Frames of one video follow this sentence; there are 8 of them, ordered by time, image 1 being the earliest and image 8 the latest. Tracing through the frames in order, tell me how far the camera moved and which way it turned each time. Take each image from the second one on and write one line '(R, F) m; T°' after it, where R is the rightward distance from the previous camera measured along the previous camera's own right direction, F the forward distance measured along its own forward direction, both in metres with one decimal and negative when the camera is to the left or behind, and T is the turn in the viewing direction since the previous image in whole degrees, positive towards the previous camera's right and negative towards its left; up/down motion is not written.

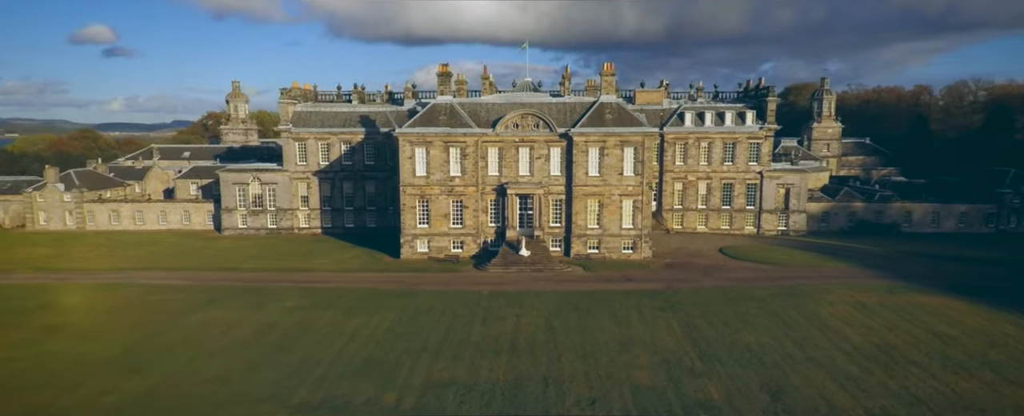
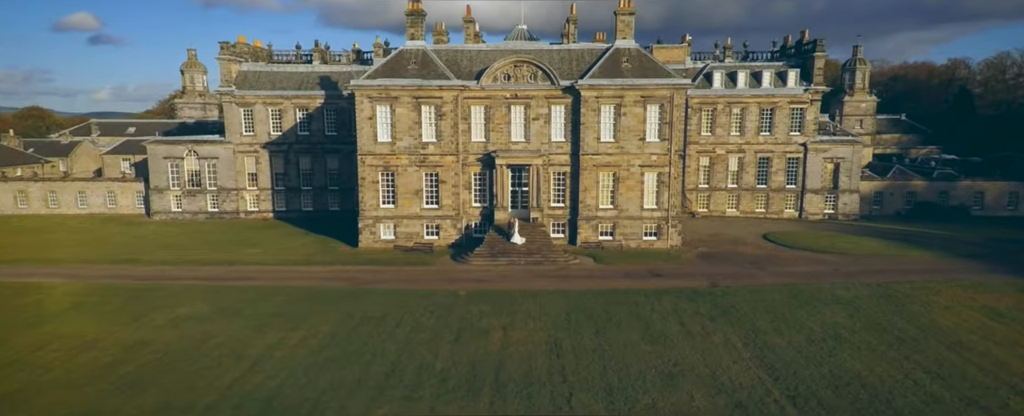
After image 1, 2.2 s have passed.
(+0.4, +9.6) m; 0°
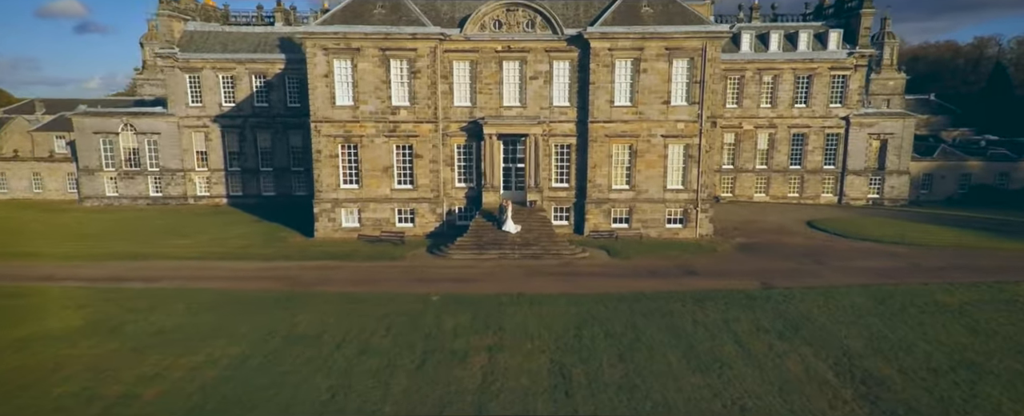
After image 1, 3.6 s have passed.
(+0.2, +6.5) m; 0°
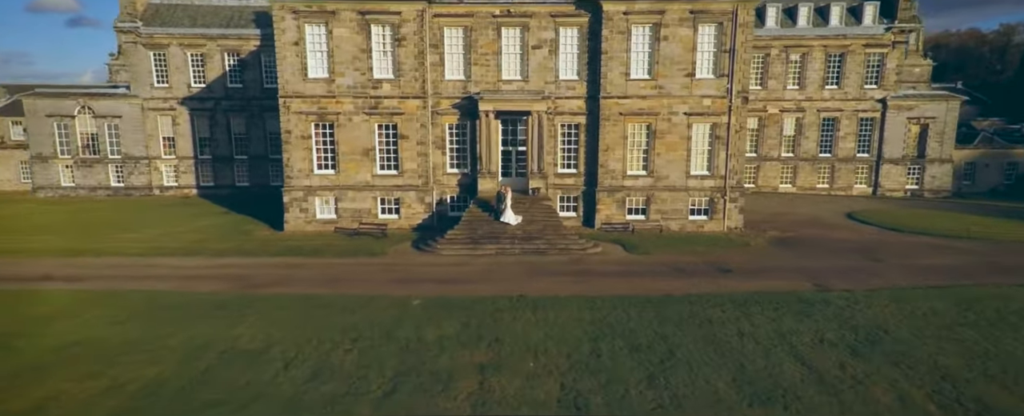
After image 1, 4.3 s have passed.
(+0.1, +3.6) m; 0°
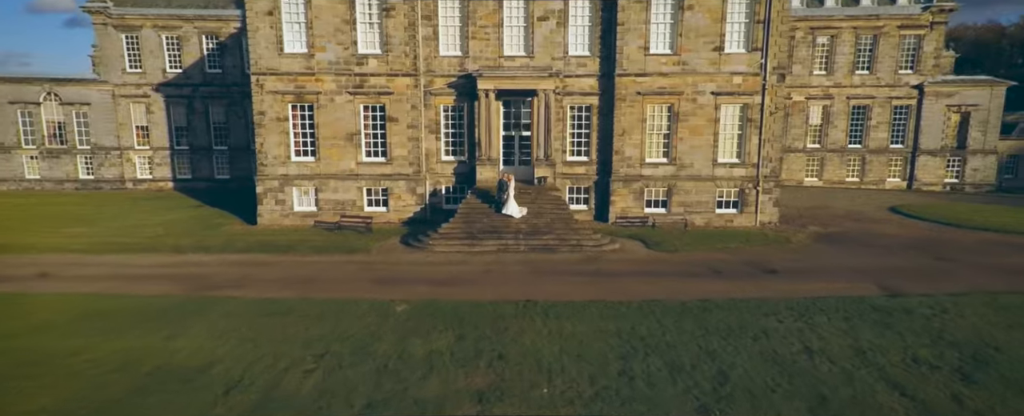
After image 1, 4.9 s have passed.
(0.0, +2.8) m; 0°
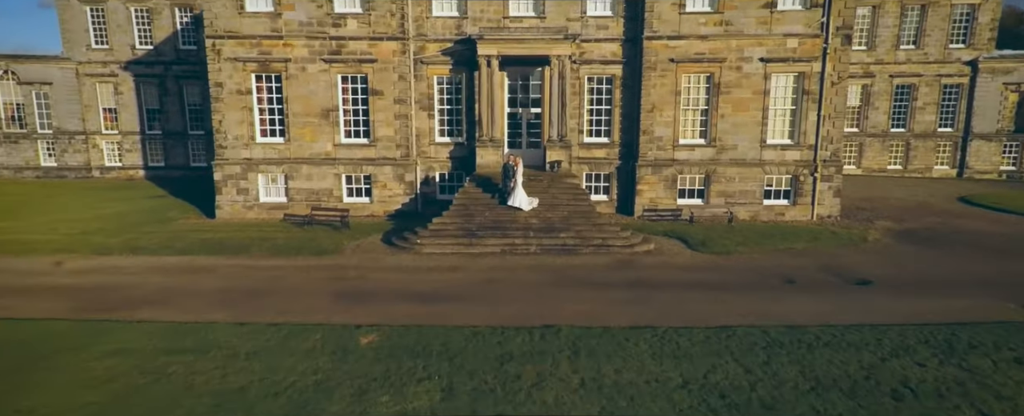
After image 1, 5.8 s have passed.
(-0.1, +3.4) m; 0°
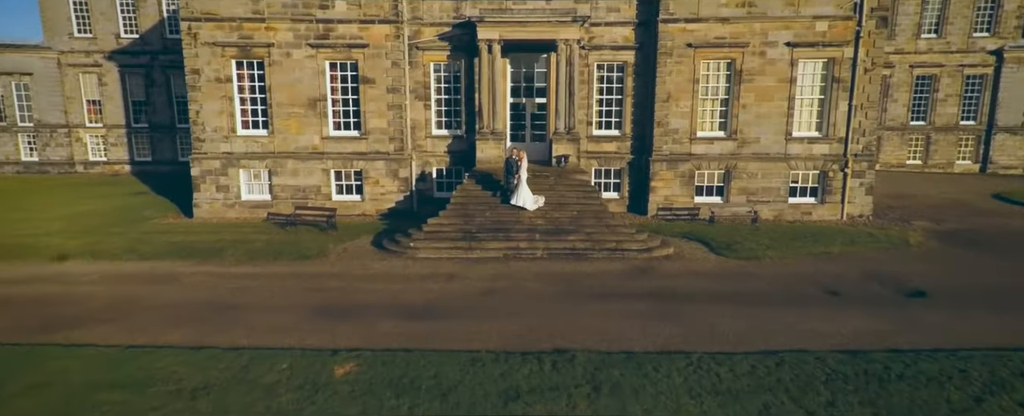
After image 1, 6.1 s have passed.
(-0.1, +1.4) m; 0°
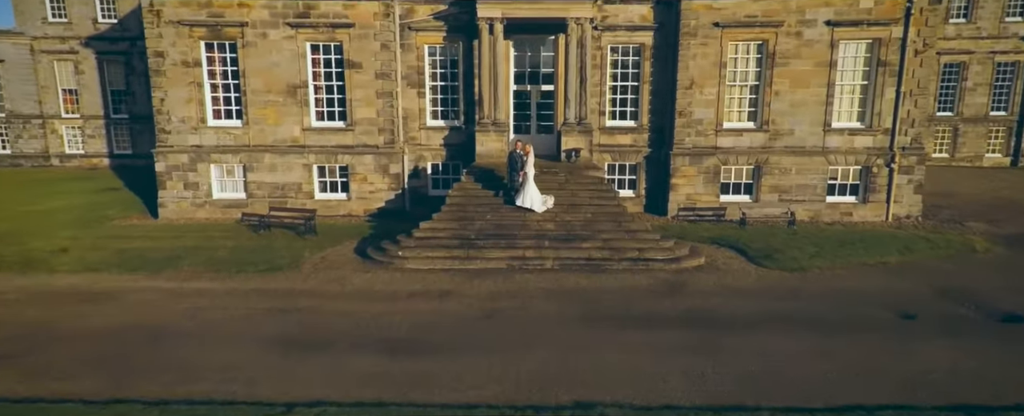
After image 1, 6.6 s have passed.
(-0.1, +1.7) m; 0°
